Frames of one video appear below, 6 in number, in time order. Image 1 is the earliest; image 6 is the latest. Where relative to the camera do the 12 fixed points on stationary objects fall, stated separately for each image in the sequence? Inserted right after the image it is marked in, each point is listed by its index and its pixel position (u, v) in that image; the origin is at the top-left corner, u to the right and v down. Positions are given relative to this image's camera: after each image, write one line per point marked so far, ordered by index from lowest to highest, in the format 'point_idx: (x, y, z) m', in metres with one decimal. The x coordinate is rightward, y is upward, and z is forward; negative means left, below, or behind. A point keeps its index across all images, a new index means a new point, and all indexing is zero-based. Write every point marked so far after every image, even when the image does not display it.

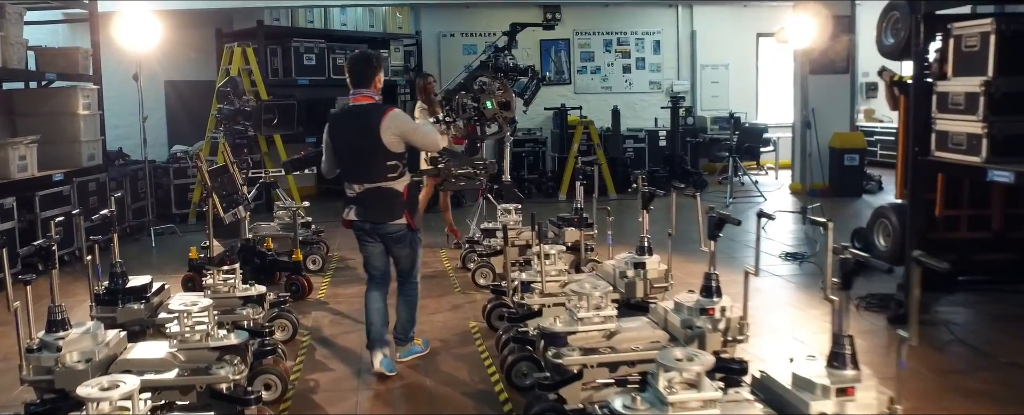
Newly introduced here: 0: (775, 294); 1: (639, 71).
0: (+1.6, -0.5, +4.4) m
1: (+2.1, +2.3, +12.2) m
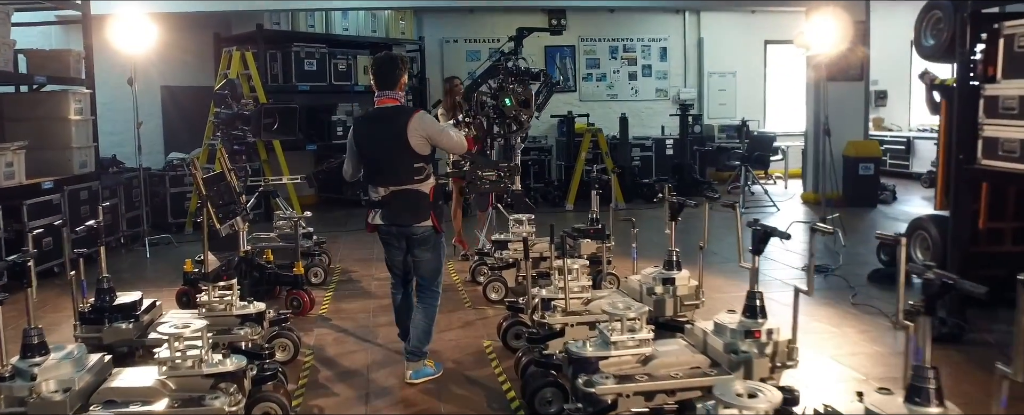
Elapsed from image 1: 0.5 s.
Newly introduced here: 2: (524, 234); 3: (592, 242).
0: (+1.7, -0.6, +4.2) m
1: (+2.2, +2.1, +12.0) m
2: (+0.1, -0.2, +4.7) m
3: (+0.5, -0.2, +4.6) m
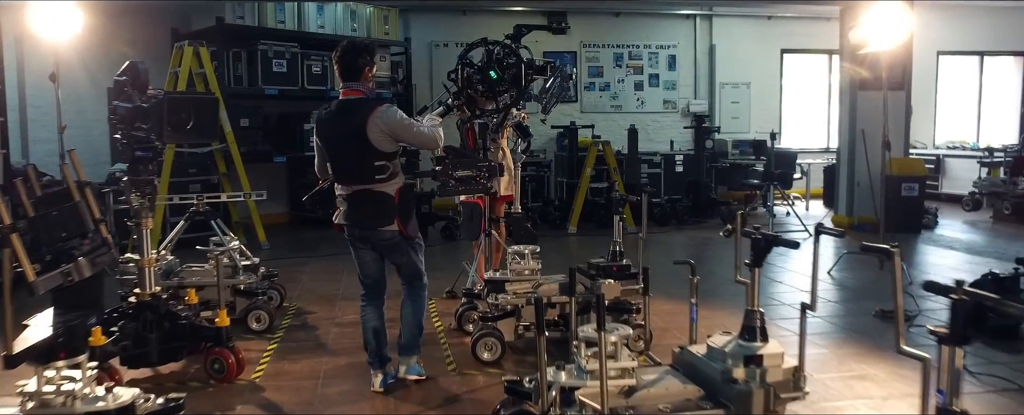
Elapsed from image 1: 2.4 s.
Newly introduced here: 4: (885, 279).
0: (+1.6, -0.7, +3.1) m
1: (+2.1, +1.8, +11.0) m
2: (+0.1, -0.3, +3.6) m
3: (+0.5, -0.4, +3.5) m
4: (+2.5, -0.6, +5.3) m
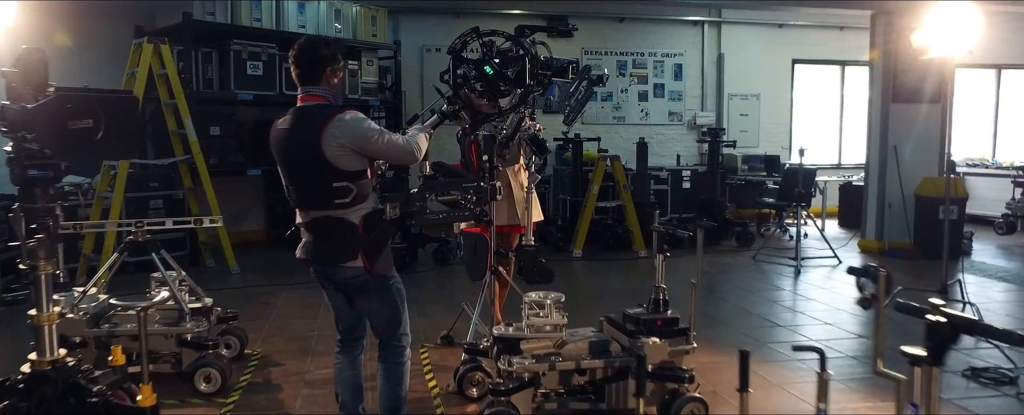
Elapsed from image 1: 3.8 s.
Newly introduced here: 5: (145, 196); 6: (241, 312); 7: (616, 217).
0: (+1.7, -0.9, +2.4) m
1: (+2.0, +1.5, +10.3) m
2: (+0.1, -0.5, +2.8) m
3: (+0.6, -0.5, +2.7) m
4: (+2.5, -0.8, +4.5) m
5: (-3.2, +0.1, +6.4) m
6: (-1.8, -0.7, +4.9) m
7: (+1.1, -0.1, +8.0) m
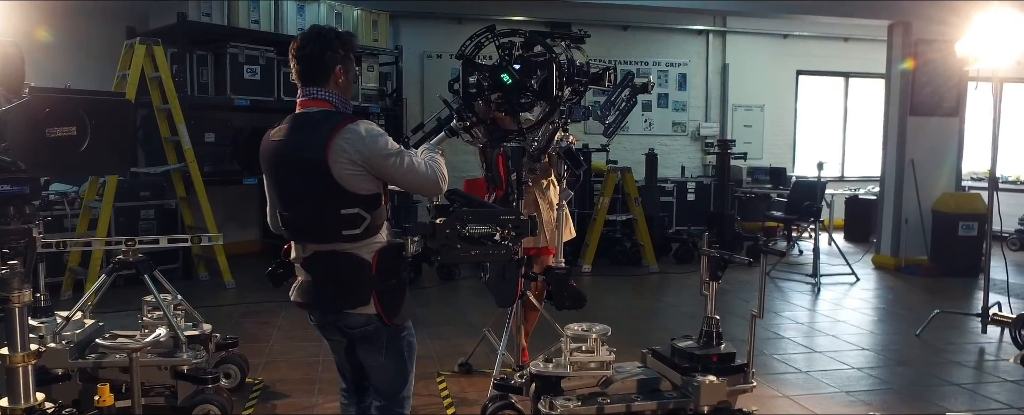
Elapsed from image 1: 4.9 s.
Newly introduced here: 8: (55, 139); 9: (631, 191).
0: (+1.9, -1.0, +2.1) m
1: (+2.1, +1.4, +10.1) m
2: (+0.3, -0.5, +2.6) m
3: (+0.7, -0.6, +2.5) m
4: (+2.6, -0.9, +4.3) m
5: (-3.1, 0.0, +6.0) m
6: (-1.7, -0.8, +4.6) m
7: (+1.2, -0.2, +7.7) m
8: (-1.8, +0.3, +2.9) m
9: (+1.1, +0.2, +7.1) m
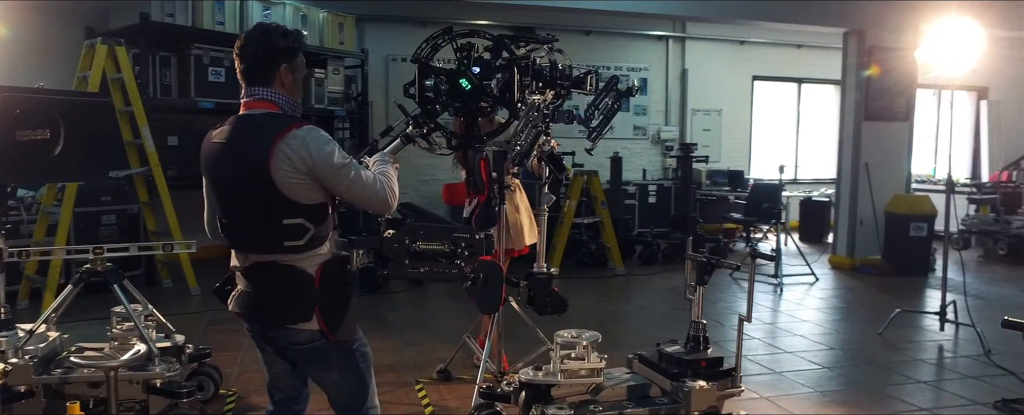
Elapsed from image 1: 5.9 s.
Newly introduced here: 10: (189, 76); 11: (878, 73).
0: (+1.9, -1.0, +2.3) m
1: (+1.6, +1.3, +10.3) m
2: (+0.3, -0.6, +2.6) m
3: (+0.7, -0.6, +2.5) m
4: (+2.5, -0.9, +4.5) m
5: (-3.3, 0.0, +5.9) m
6: (-1.8, -0.8, +4.5) m
7: (+0.8, -0.3, +7.8) m
8: (-1.8, +0.2, +2.9) m
9: (+0.8, +0.1, +7.2) m
10: (-2.8, +1.1, +6.3) m
11: (+3.6, +1.3, +7.3) m
